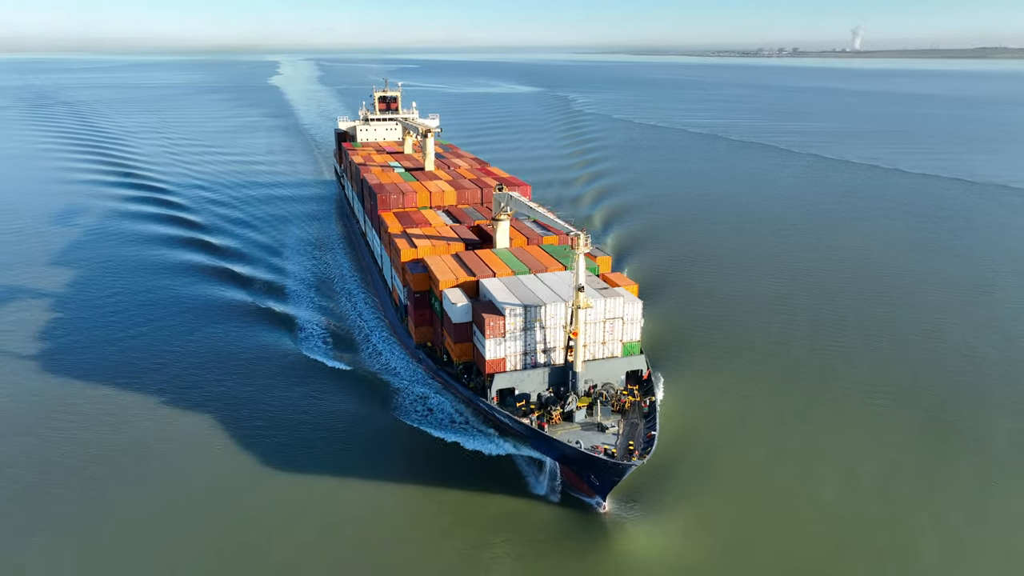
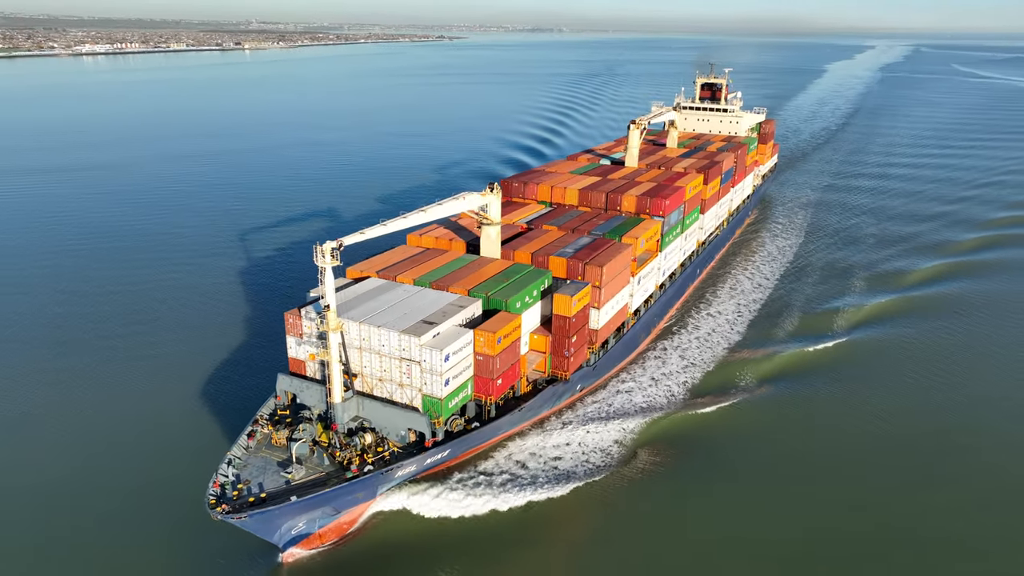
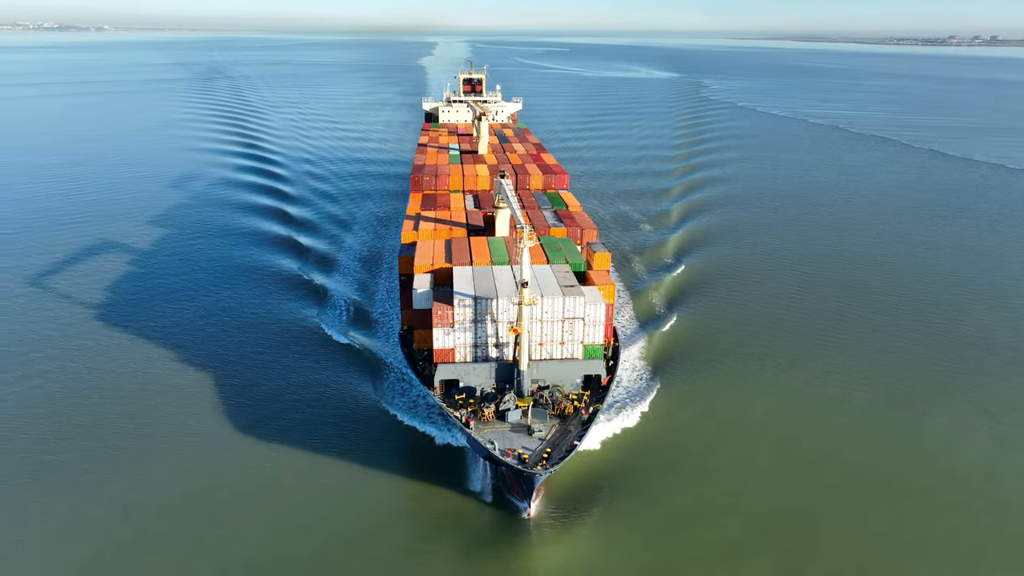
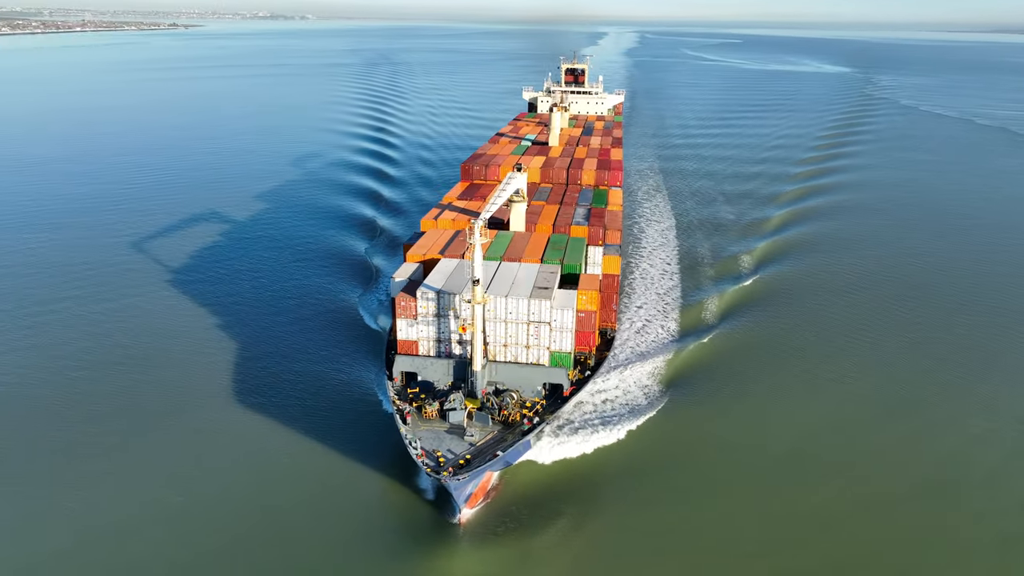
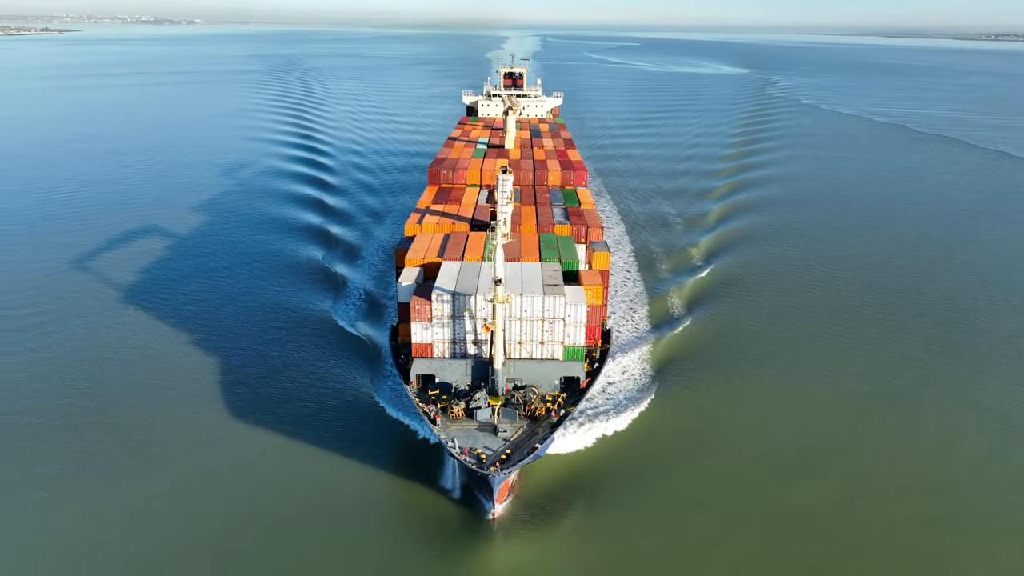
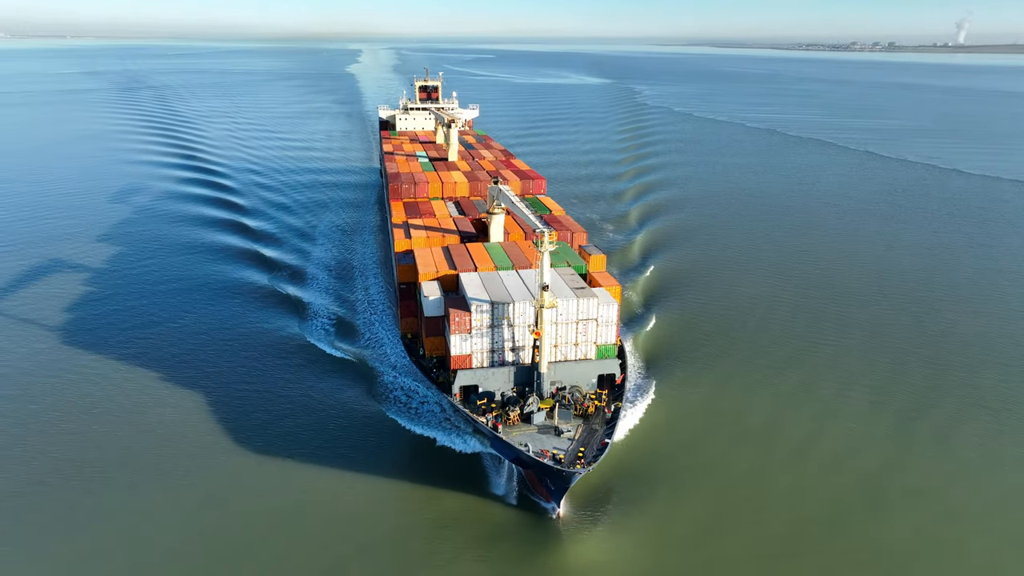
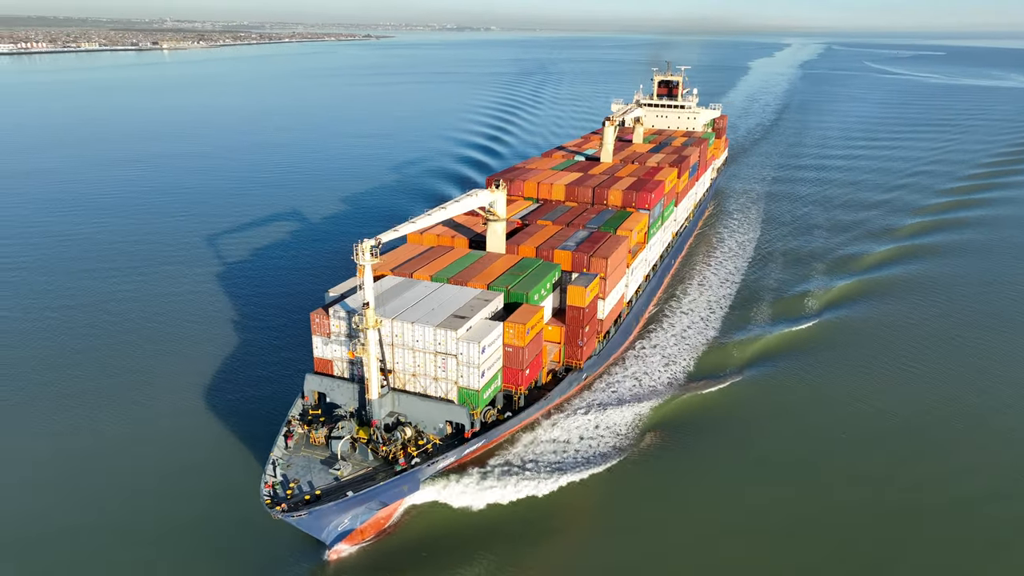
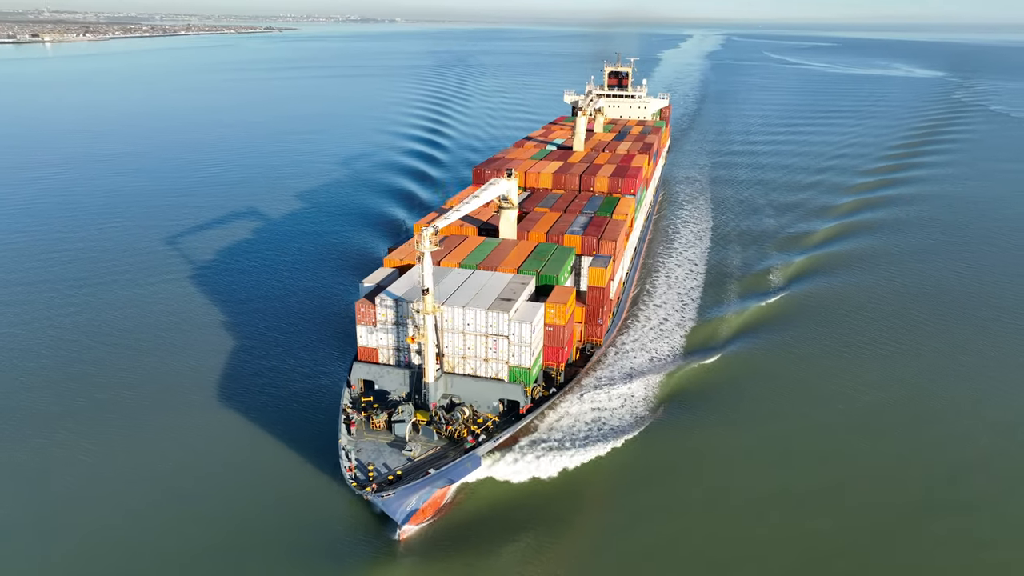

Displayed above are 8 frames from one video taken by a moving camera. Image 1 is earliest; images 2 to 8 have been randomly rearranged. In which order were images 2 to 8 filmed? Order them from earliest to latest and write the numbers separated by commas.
6, 3, 5, 4, 8, 7, 2
